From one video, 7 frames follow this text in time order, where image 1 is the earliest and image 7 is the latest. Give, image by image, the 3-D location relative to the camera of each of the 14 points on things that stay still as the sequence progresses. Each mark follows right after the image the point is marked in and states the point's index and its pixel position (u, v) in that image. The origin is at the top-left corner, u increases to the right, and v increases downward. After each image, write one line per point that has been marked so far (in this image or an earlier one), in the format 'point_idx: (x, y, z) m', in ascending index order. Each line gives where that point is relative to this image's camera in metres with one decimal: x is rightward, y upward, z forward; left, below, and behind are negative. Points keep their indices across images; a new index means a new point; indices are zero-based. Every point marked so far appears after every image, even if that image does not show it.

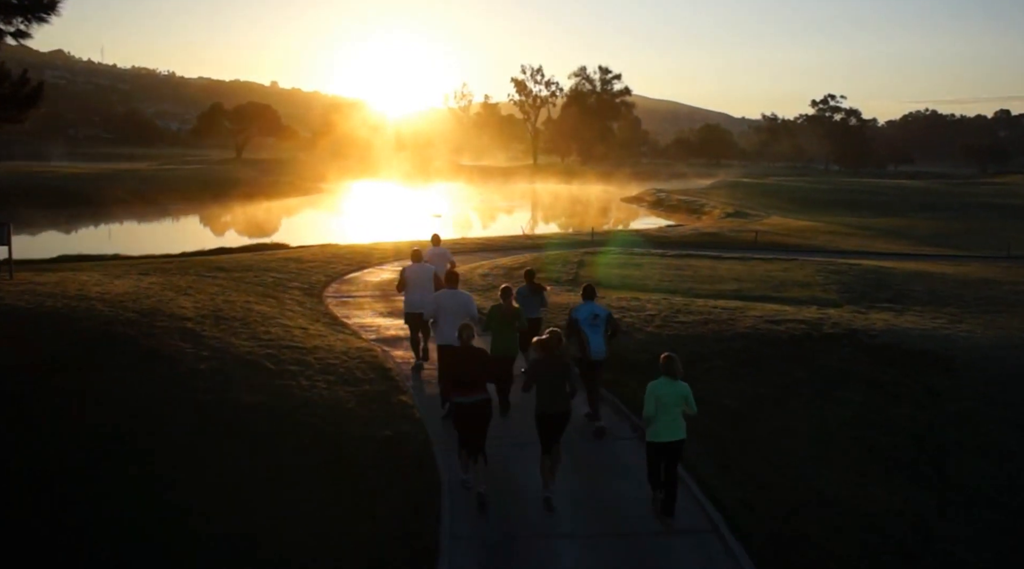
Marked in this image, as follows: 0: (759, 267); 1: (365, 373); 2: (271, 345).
0: (+5.9, +0.4, +18.9) m
1: (-2.0, -1.2, +10.4) m
2: (-3.4, -0.9, +11.0) m
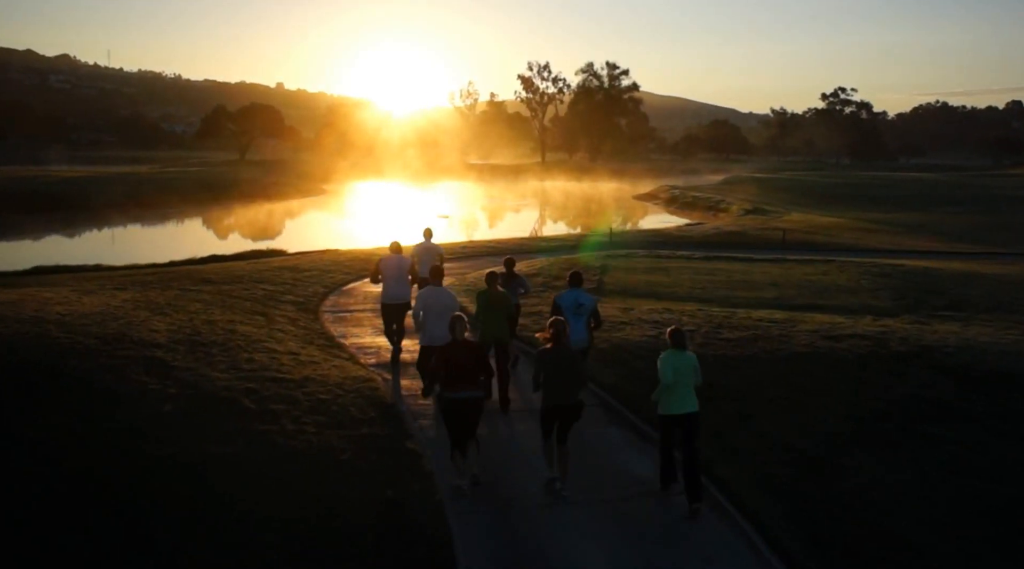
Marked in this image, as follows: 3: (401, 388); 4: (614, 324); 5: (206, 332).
0: (+6.2, +0.3, +17.2) m
1: (-1.7, -1.5, +8.8) m
2: (-3.1, -1.1, +9.4) m
3: (-1.4, -1.3, +9.8) m
4: (+1.6, -0.6, +12.3) m
5: (-4.4, -0.7, +11.4) m
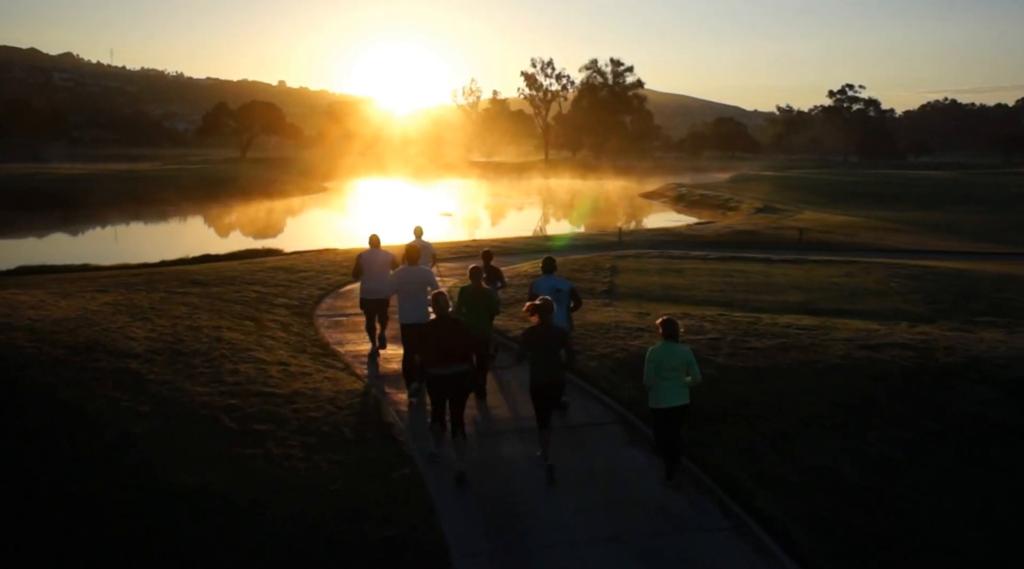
0: (+6.4, +0.2, +16.3) m
1: (-1.6, -1.5, +7.9) m
2: (-3.0, -1.2, +8.5) m
3: (-1.3, -1.4, +8.9) m
4: (+1.7, -0.7, +11.4) m
5: (-4.3, -0.7, +10.5) m
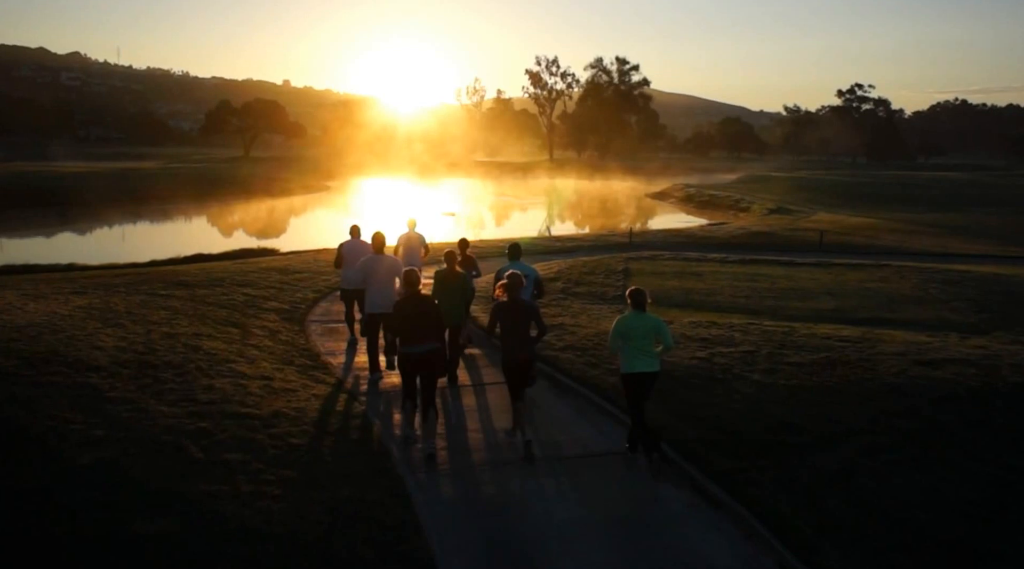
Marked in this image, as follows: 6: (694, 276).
0: (+6.5, +0.1, +15.2) m
1: (-1.5, -1.6, +6.8) m
2: (-2.9, -1.2, +7.5) m
3: (-1.2, -1.4, +7.8) m
4: (+1.8, -0.8, +10.3) m
5: (-4.2, -0.8, +9.5) m
6: (+3.7, +0.2, +15.9) m
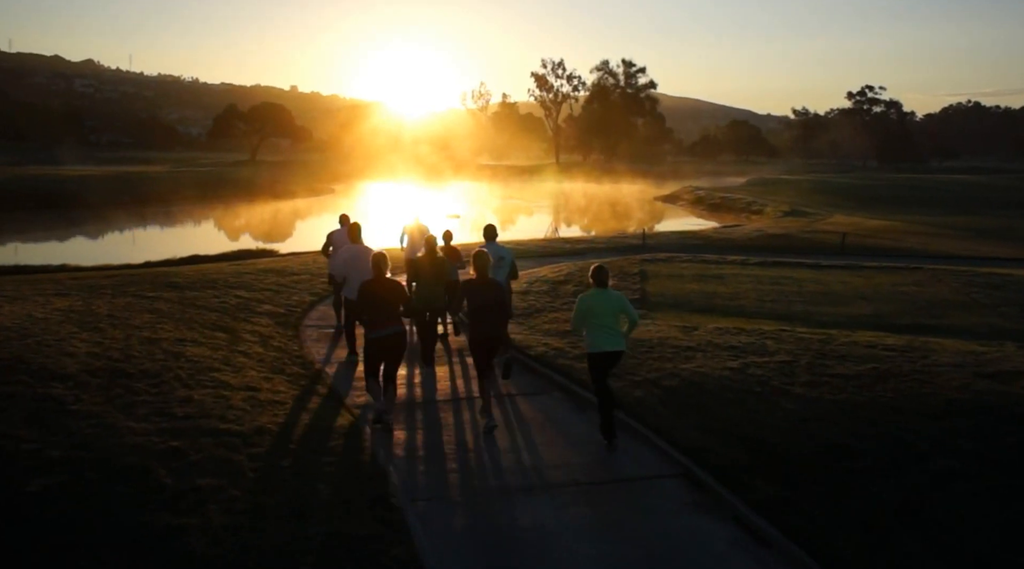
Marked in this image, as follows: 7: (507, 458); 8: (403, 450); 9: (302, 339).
0: (+6.7, +0.1, +14.3) m
1: (-1.4, -1.6, +6.0) m
2: (-2.8, -1.2, +6.6) m
3: (-1.0, -1.4, +6.9) m
4: (+2.0, -0.8, +9.4) m
5: (-4.1, -0.8, +8.6) m
6: (+3.9, +0.1, +15.0) m
7: (0.0, -1.5, +6.8) m
8: (-1.0, -1.4, +6.9) m
9: (-2.9, -0.8, +11.0) m
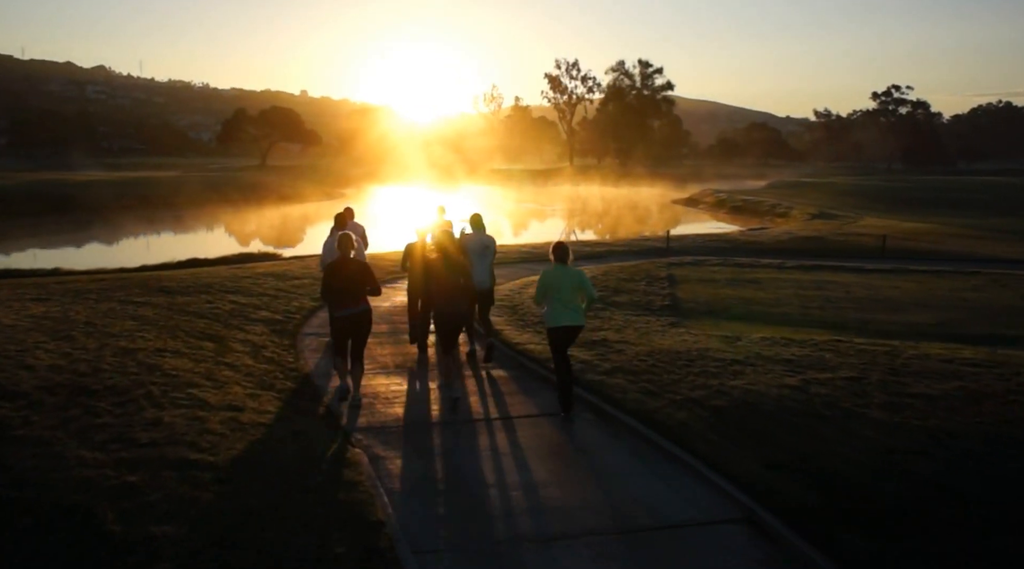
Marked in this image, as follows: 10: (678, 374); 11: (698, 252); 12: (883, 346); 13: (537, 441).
0: (+7.0, 0.0, +13.0) m
1: (-1.2, -1.6, +4.8) m
2: (-2.6, -1.3, +5.5) m
3: (-0.9, -1.5, +5.8) m
4: (+2.2, -0.8, +8.2) m
5: (-3.8, -0.8, +7.5) m
6: (+4.2, 0.0, +13.8) m
7: (+0.1, -1.5, +5.7) m
8: (-0.8, -1.5, +5.8) m
9: (-2.7, -0.8, +9.9) m
10: (+1.7, -0.9, +8.0) m
11: (+4.7, +0.8, +19.8) m
12: (+4.2, -0.7, +8.9) m
13: (+0.2, -1.3, +6.7) m
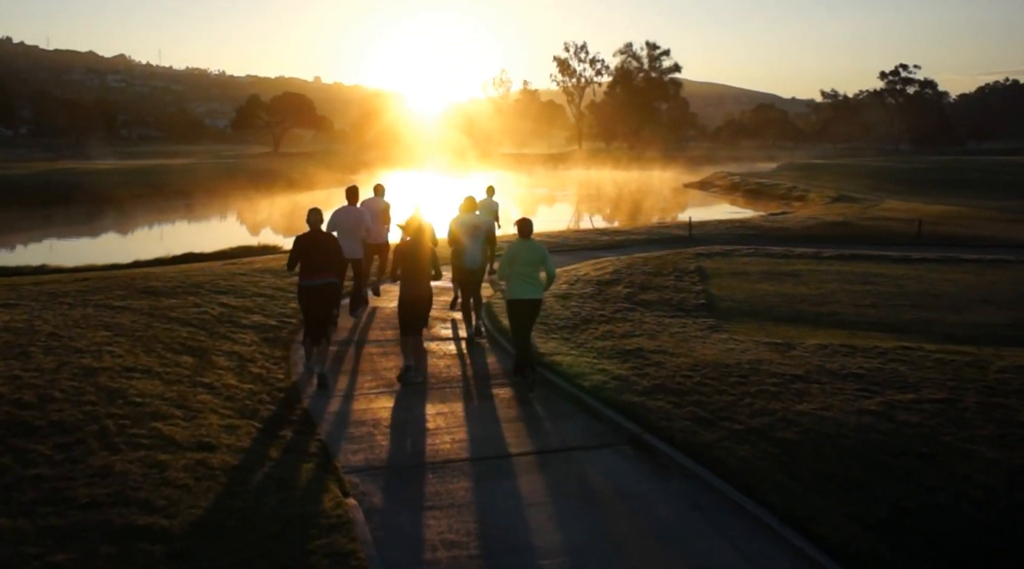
0: (+7.2, +0.1, +11.8) m
1: (-1.0, -1.7, +3.7) m
2: (-2.4, -1.4, +4.4) m
3: (-0.7, -1.6, +4.6) m
4: (+2.4, -0.9, +7.0) m
5: (-3.6, -0.9, +6.4) m
6: (+4.4, +0.1, +12.6) m
7: (+0.3, -1.6, +4.5) m
8: (-0.6, -1.6, +4.6) m
9: (-2.5, -0.9, +8.8) m
10: (+1.9, -0.9, +6.8) m
11: (+5.0, +1.0, +18.5) m
12: (+4.4, -0.7, +7.7) m
13: (+0.4, -1.4, +5.5) m
